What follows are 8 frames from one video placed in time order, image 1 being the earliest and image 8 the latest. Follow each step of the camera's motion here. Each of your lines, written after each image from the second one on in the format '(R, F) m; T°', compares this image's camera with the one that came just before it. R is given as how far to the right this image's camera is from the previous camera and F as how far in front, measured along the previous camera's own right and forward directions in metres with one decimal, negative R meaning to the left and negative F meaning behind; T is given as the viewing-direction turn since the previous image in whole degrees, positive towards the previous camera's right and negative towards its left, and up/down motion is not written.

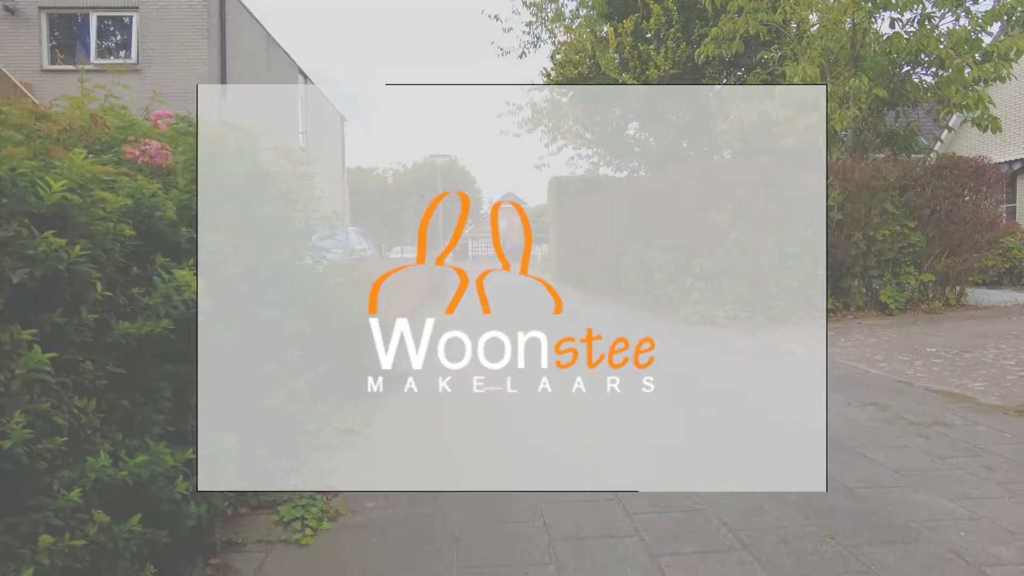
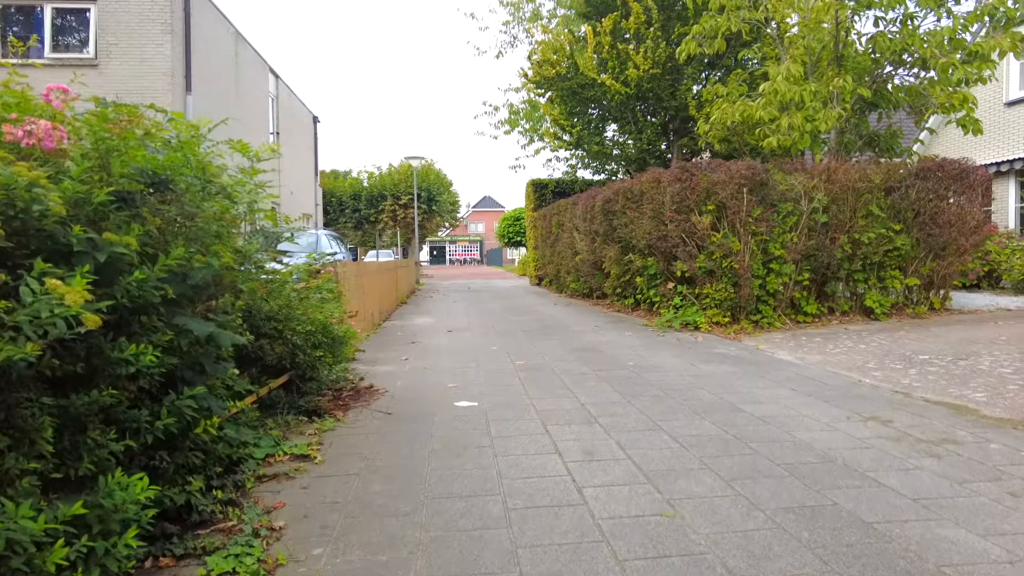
(0.0, +0.4) m; +2°
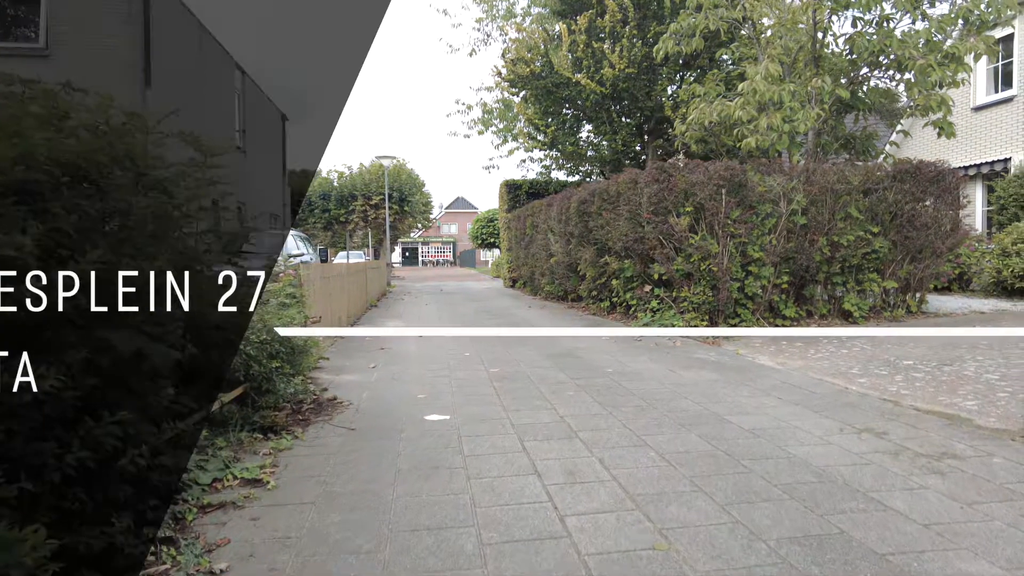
(0.0, +0.3) m; +2°
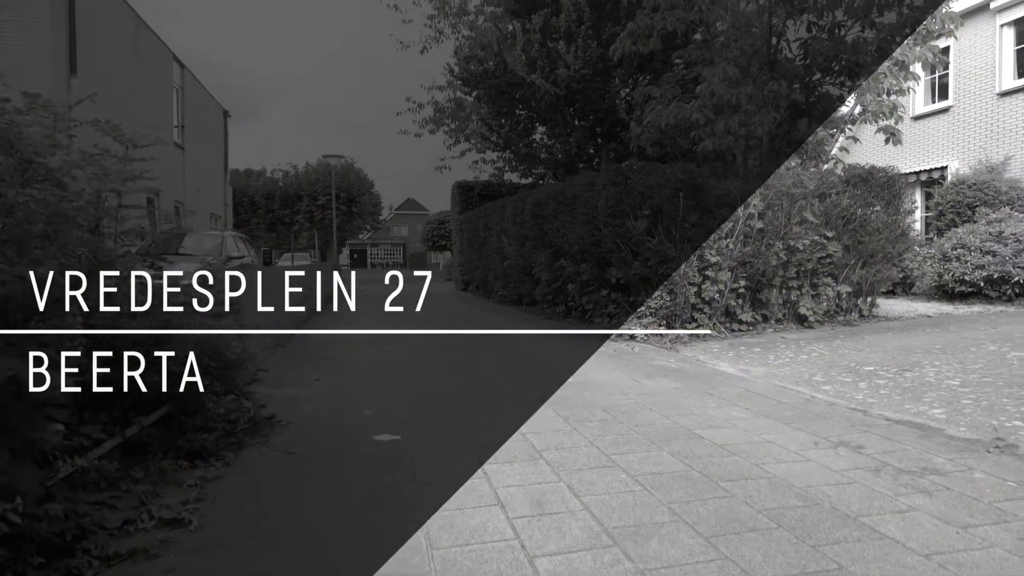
(0.0, +0.4) m; +4°
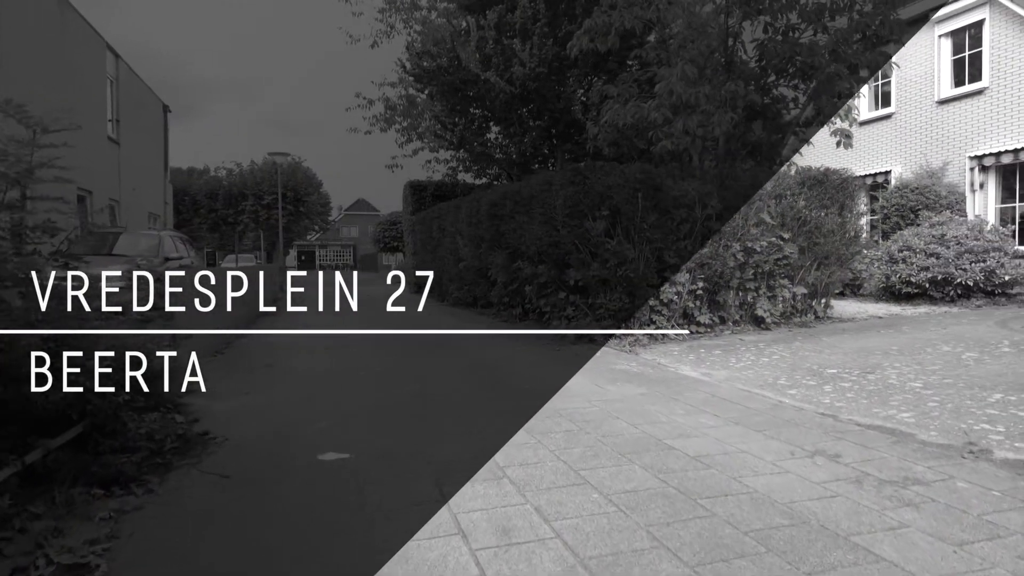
(0.0, +0.3) m; +4°
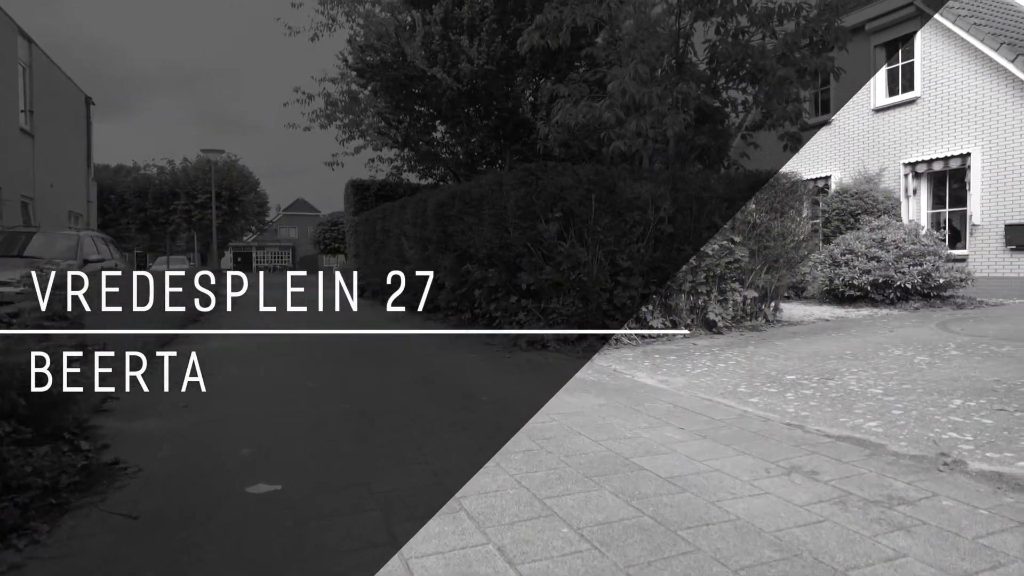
(-0.1, +0.4) m; +5°
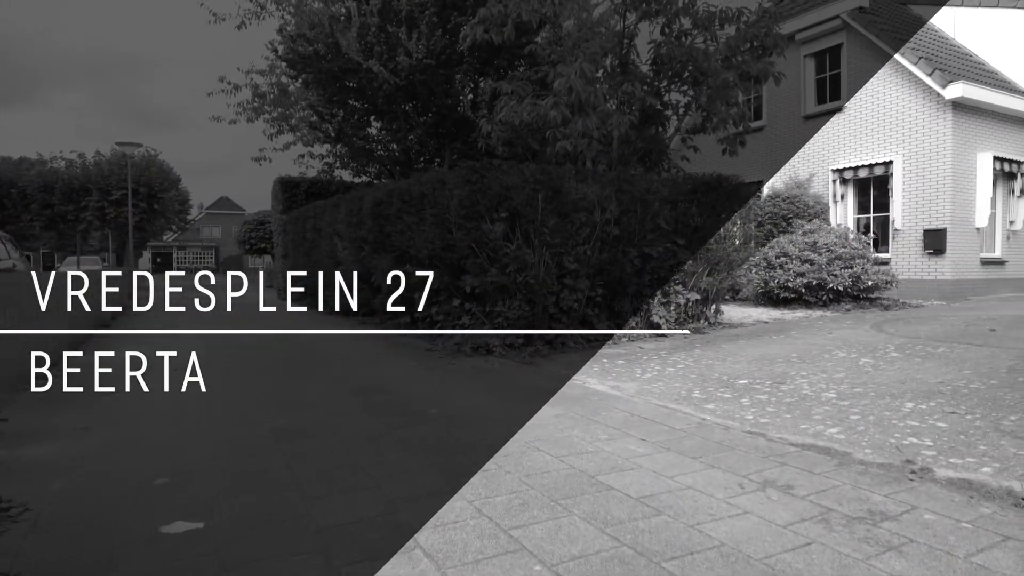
(-0.1, +0.4) m; +6°
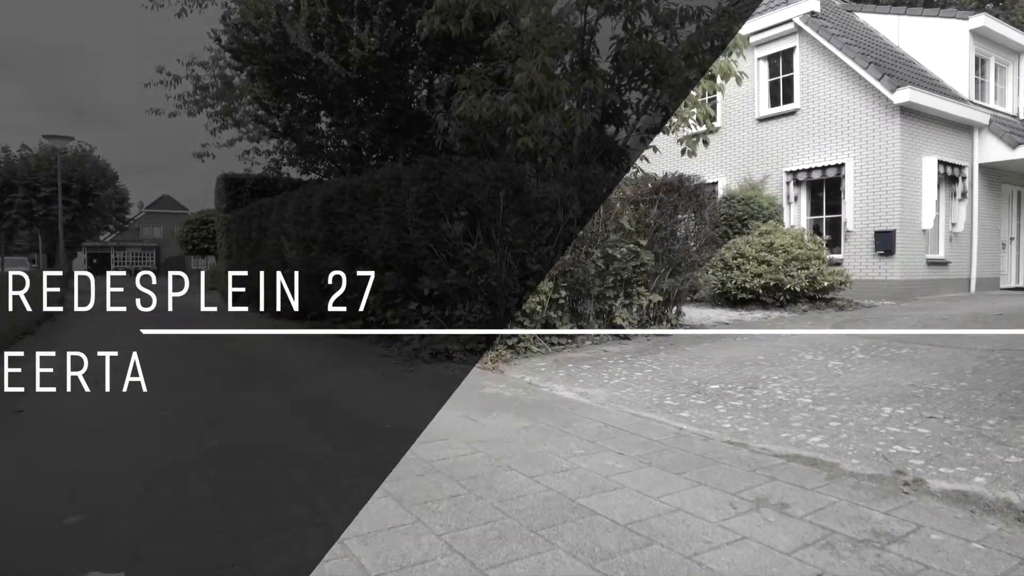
(-0.1, +0.4) m; +4°
